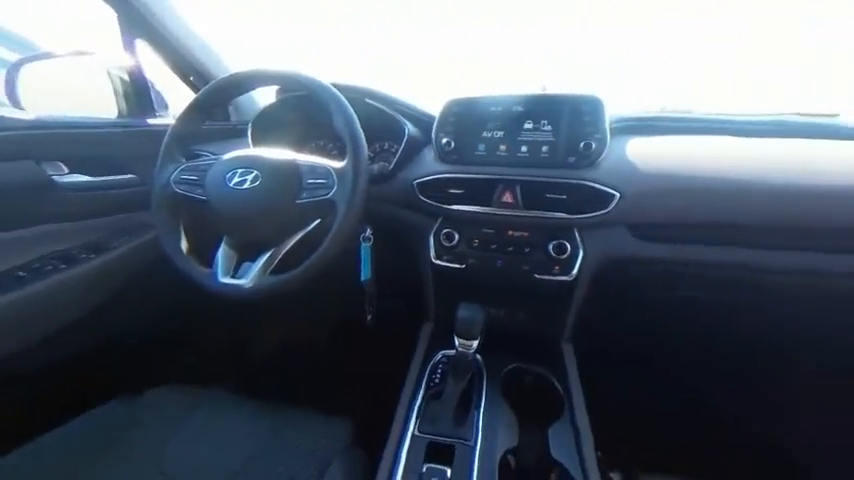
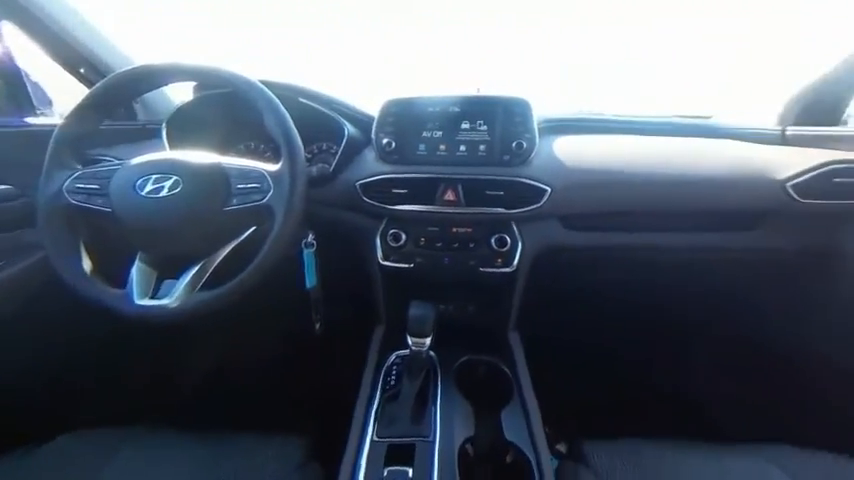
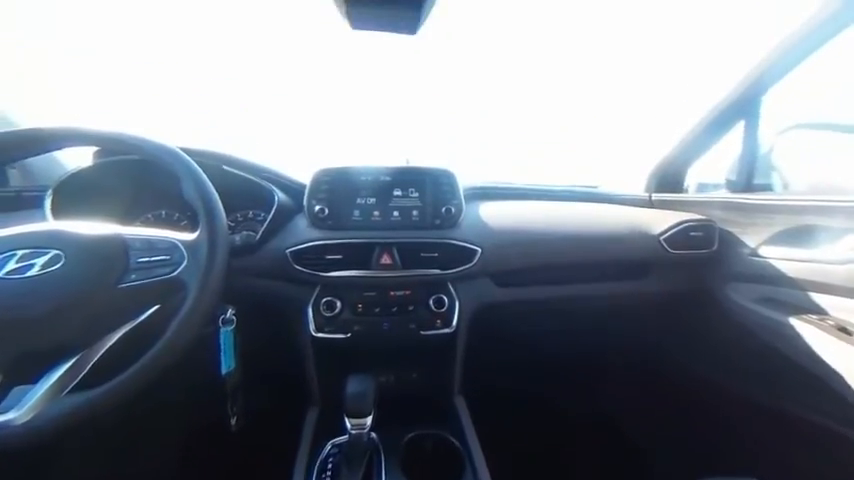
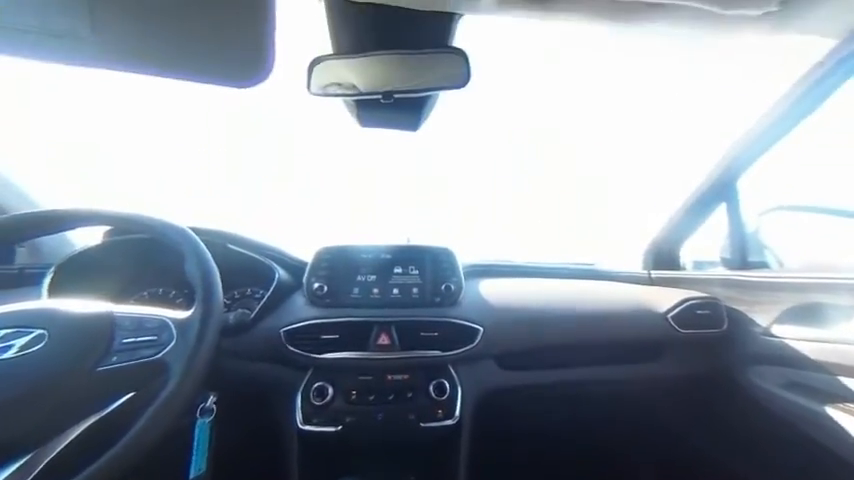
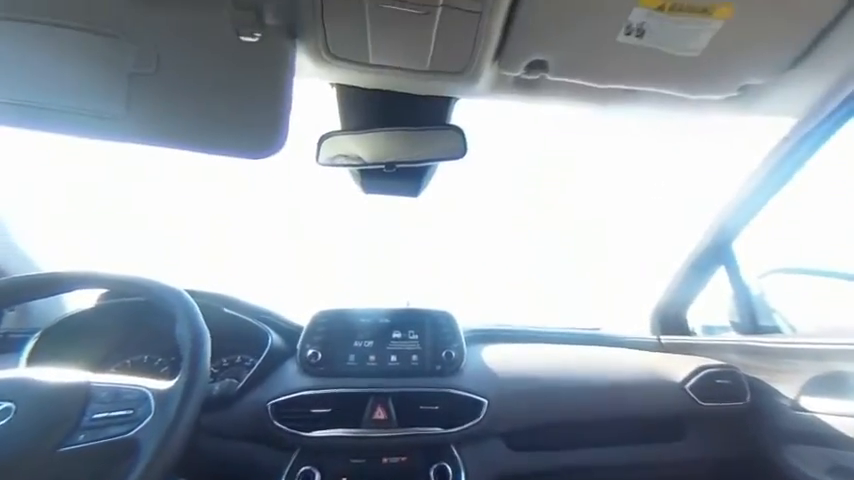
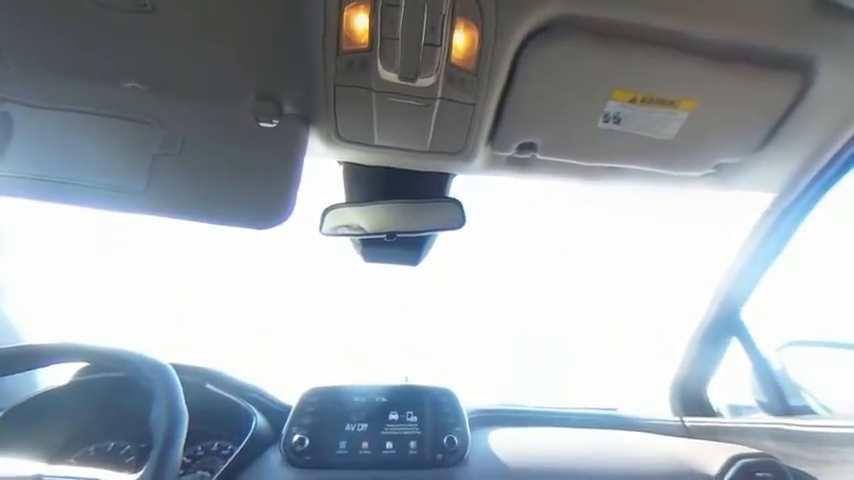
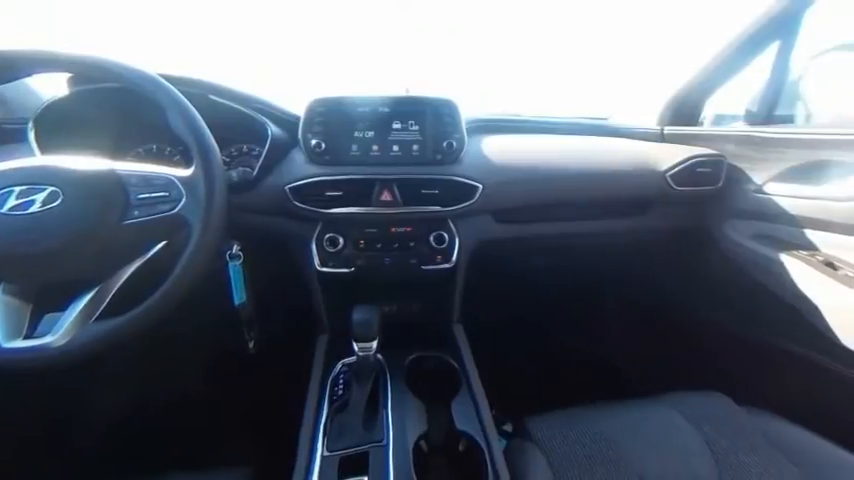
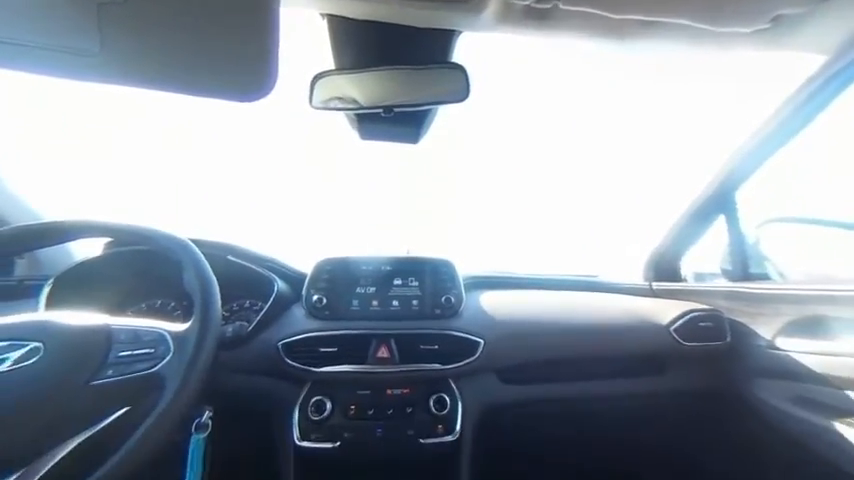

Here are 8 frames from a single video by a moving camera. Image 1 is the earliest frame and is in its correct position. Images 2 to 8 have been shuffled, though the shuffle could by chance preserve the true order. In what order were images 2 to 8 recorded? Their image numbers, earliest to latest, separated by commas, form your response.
2, 7, 3, 4, 5, 6, 8
